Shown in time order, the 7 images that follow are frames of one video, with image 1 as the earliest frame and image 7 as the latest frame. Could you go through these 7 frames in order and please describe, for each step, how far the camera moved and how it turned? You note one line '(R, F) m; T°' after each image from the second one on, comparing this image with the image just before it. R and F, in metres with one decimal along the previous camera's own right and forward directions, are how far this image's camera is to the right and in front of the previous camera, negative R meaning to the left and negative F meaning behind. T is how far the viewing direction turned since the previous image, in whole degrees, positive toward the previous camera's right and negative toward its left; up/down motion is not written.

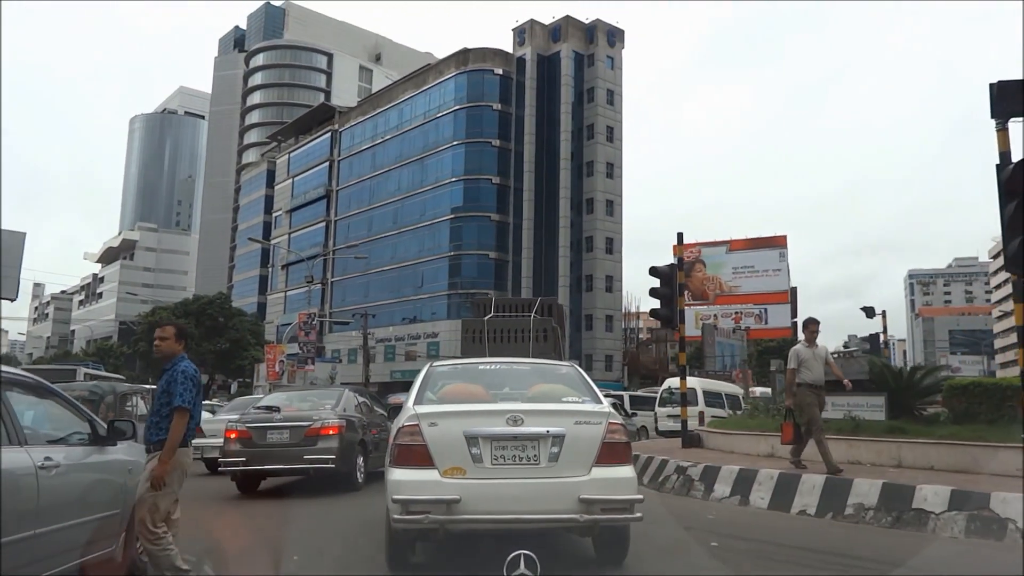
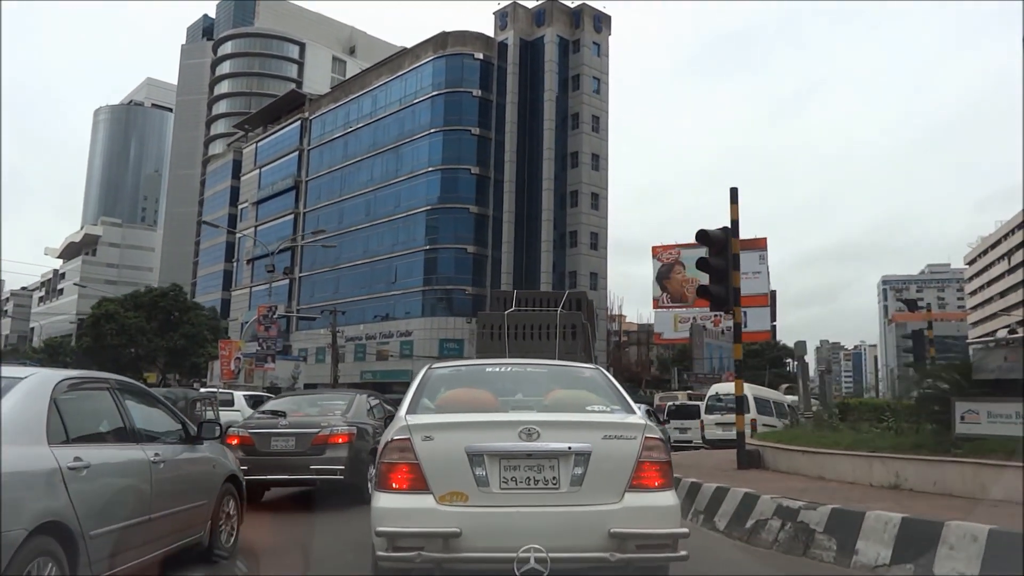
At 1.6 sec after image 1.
(-0.2, +1.0) m; +2°
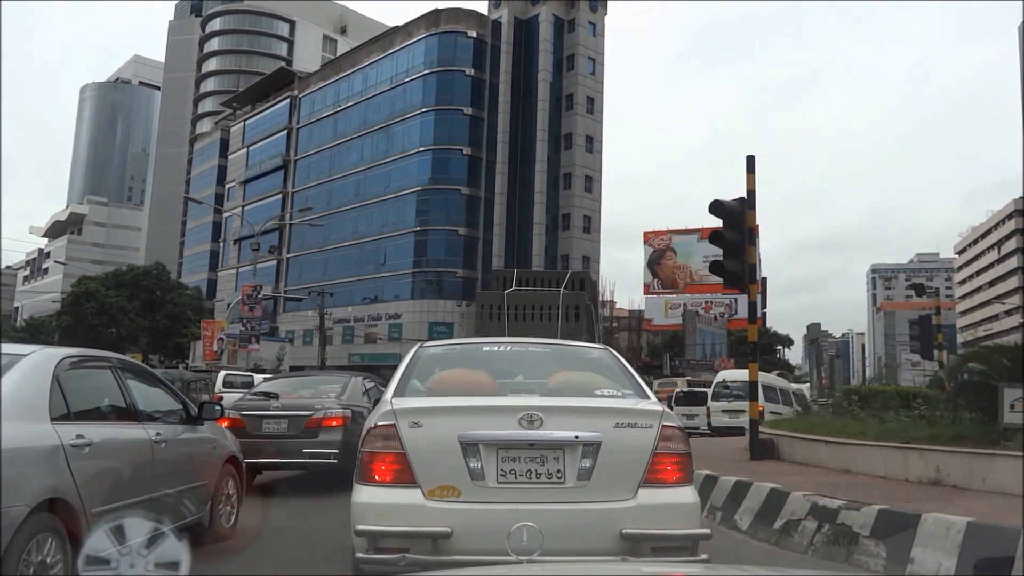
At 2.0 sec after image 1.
(0.0, +0.3) m; +1°
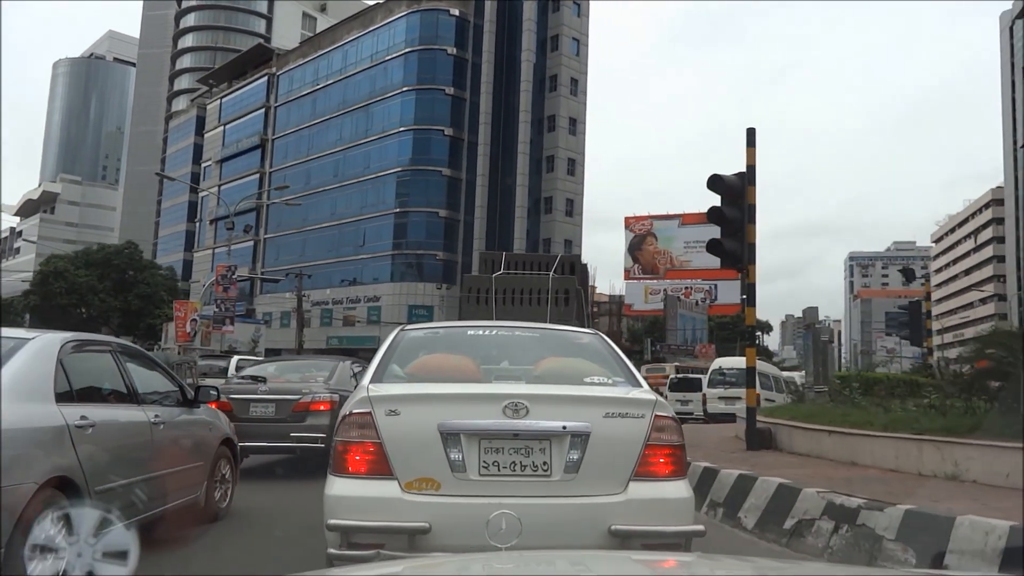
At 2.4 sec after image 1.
(0.0, +0.2) m; +1°
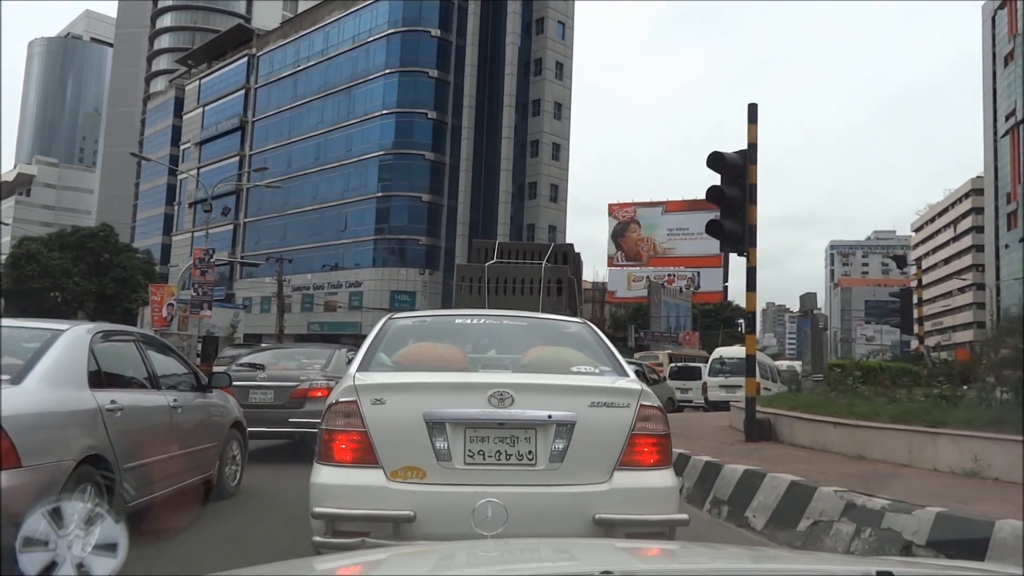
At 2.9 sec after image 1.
(0.0, 0.0) m; +1°
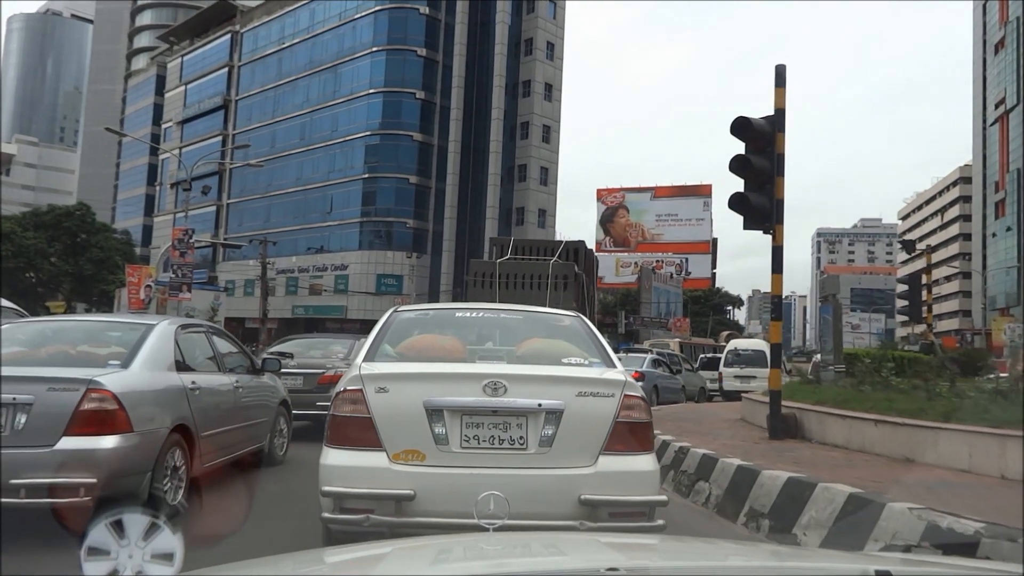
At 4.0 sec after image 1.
(0.0, -0.2) m; +1°
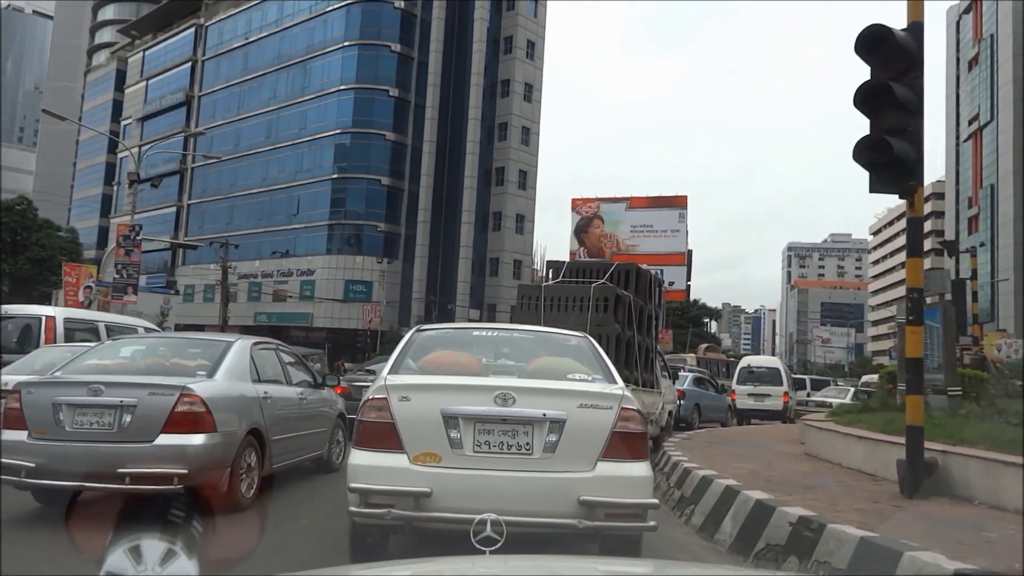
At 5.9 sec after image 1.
(-0.1, -0.3) m; +2°
